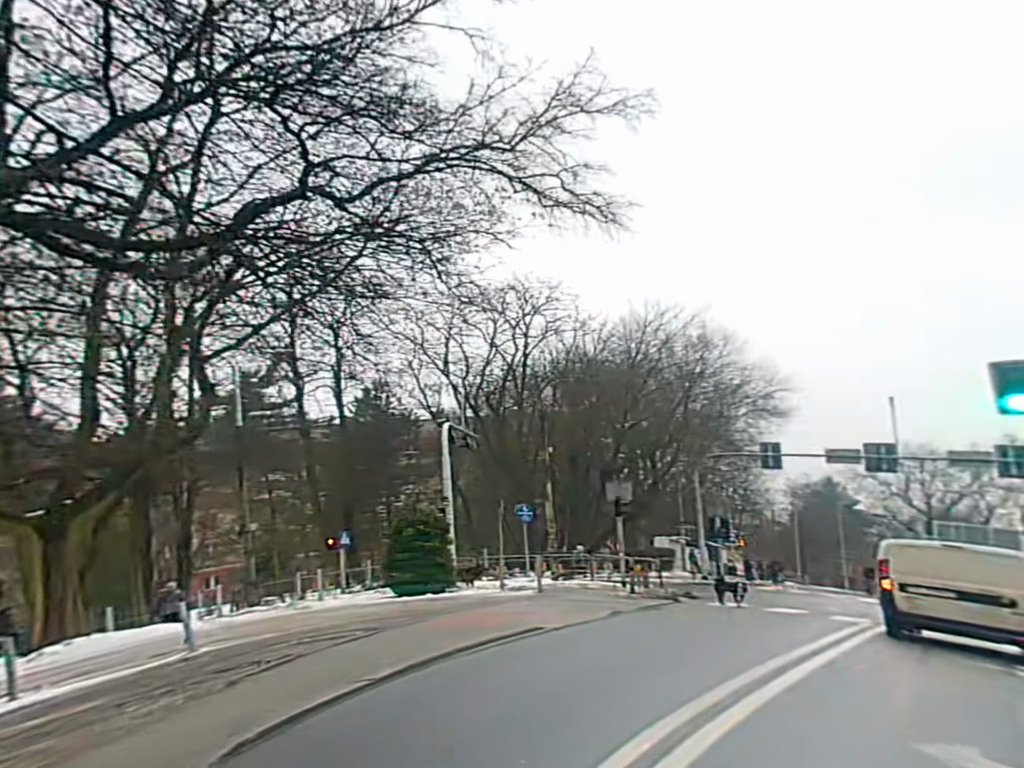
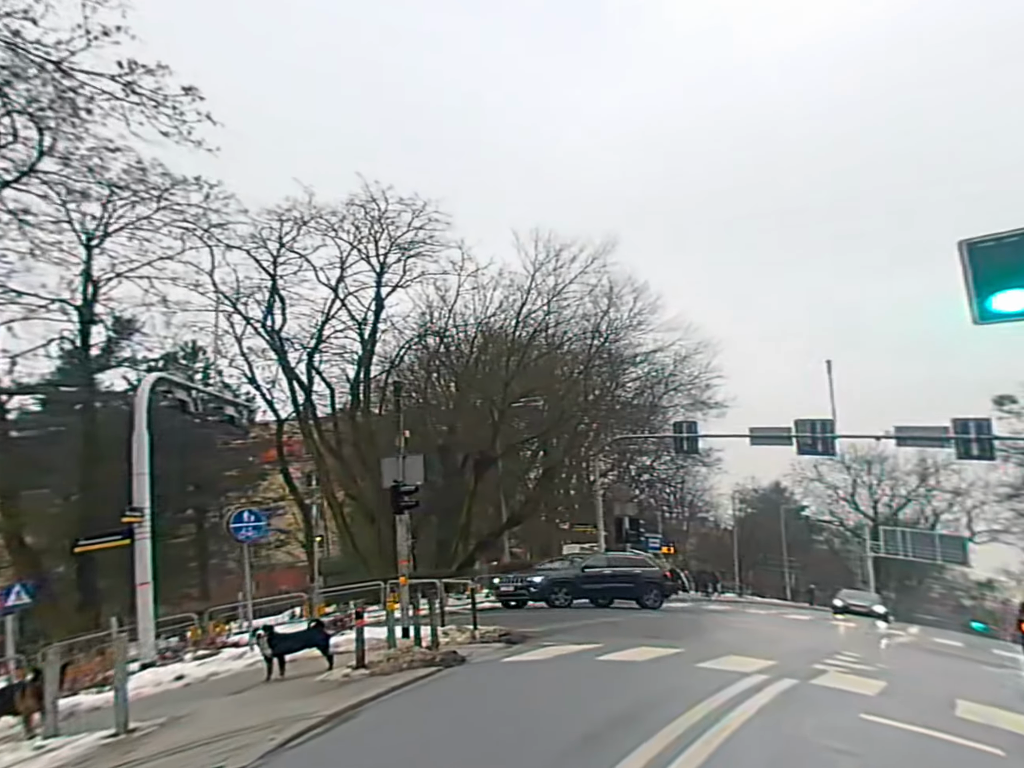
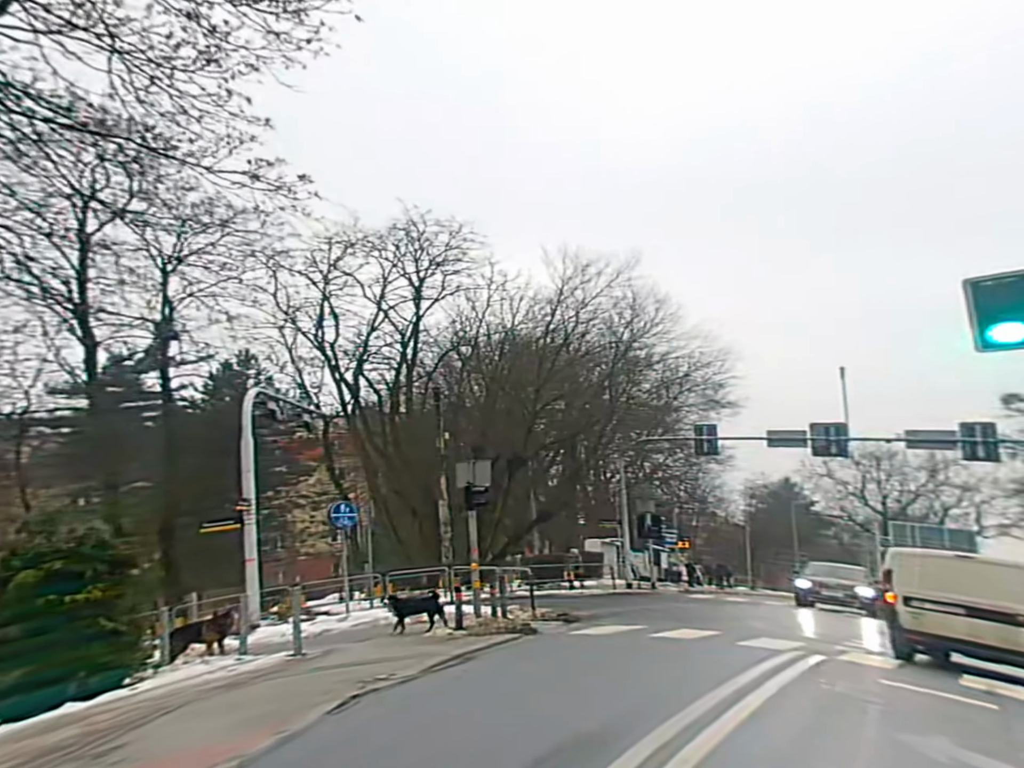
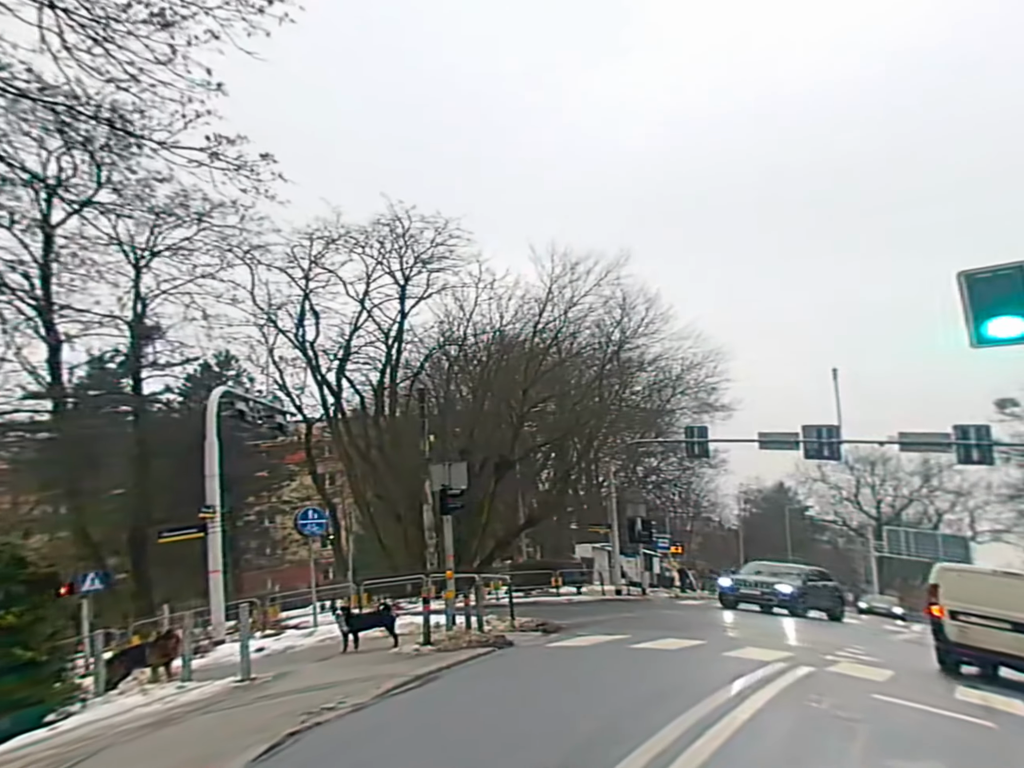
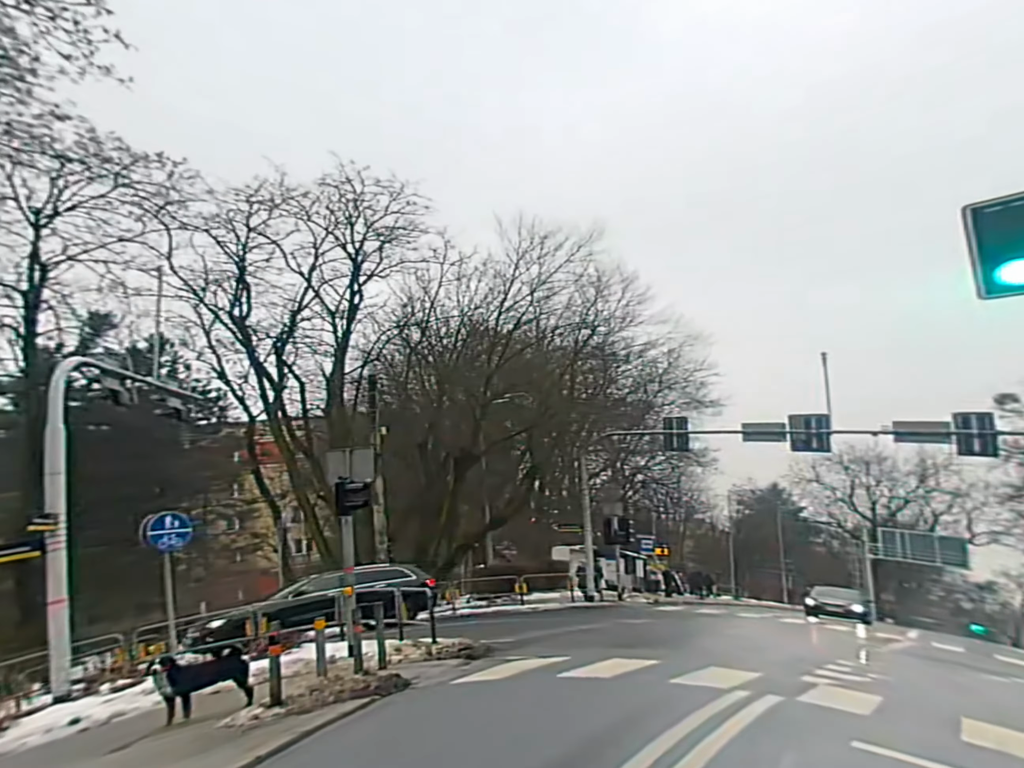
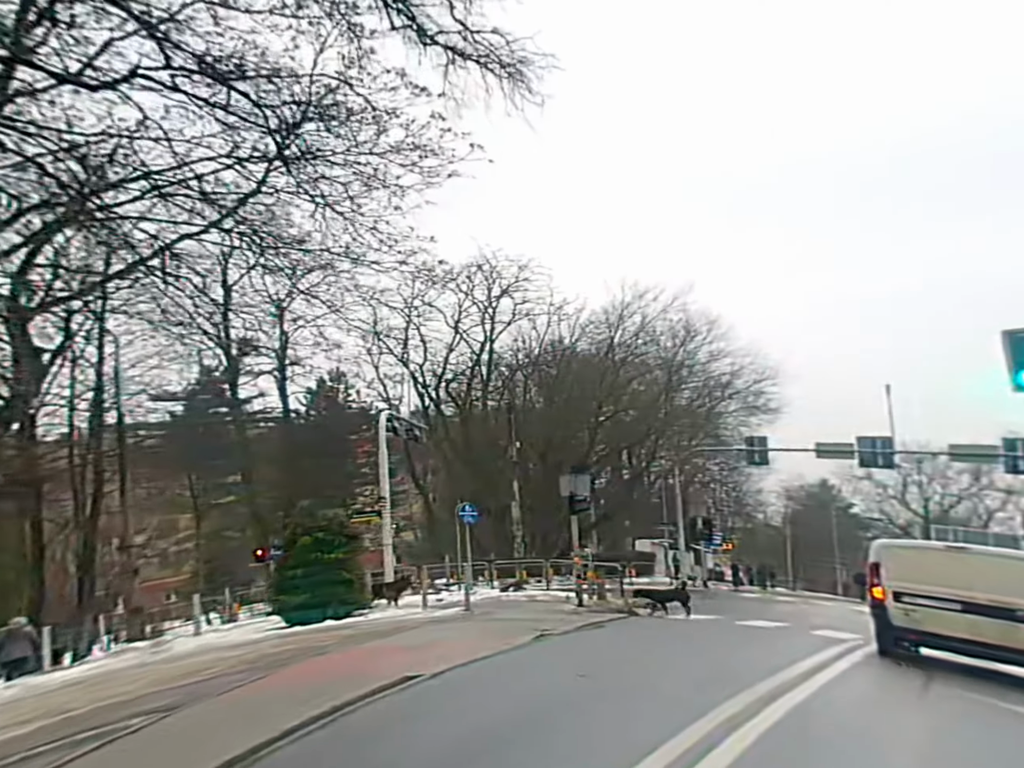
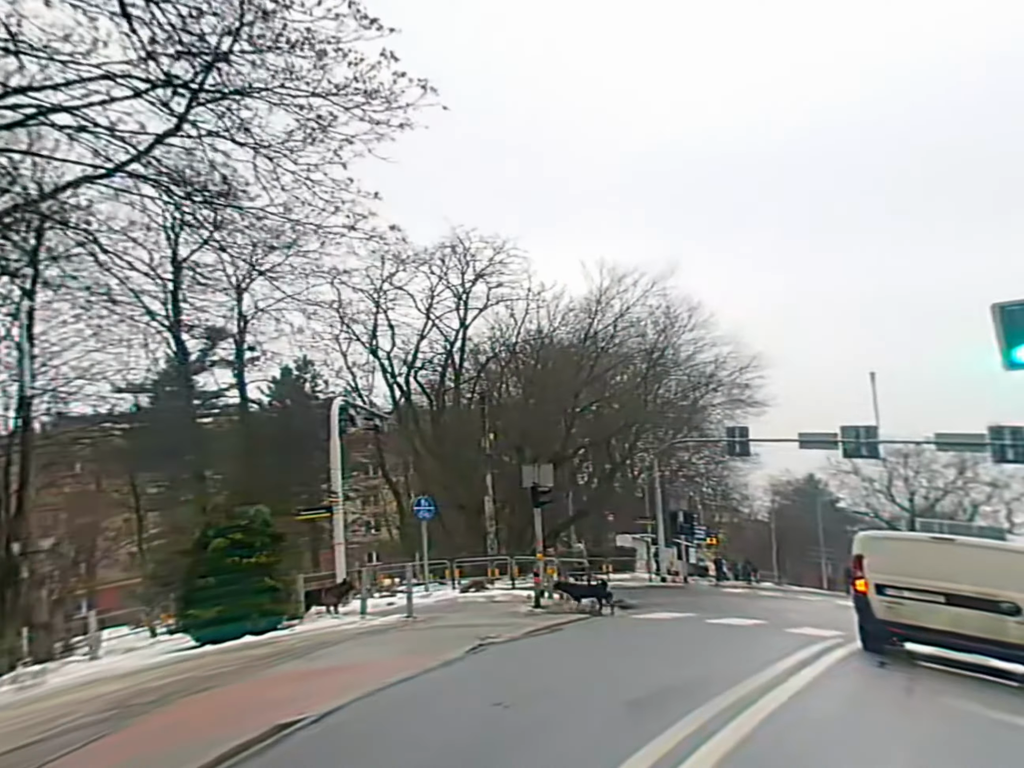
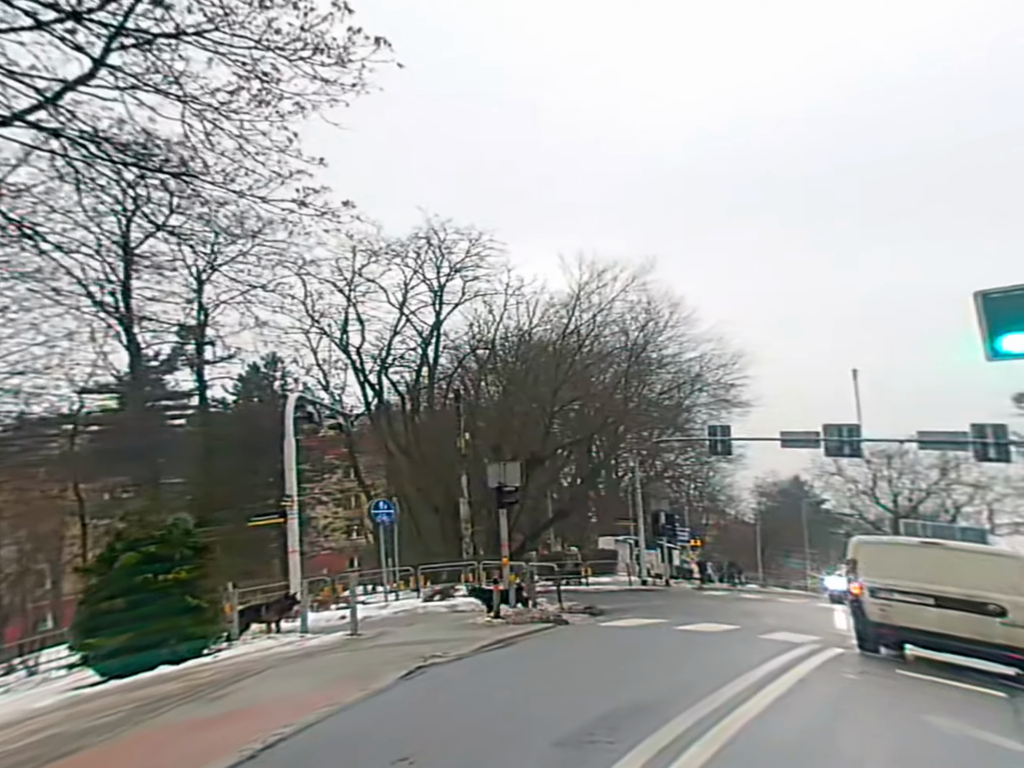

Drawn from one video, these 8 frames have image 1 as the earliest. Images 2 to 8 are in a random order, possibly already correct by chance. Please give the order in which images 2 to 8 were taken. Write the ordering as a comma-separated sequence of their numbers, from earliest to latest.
6, 7, 8, 3, 4, 2, 5
